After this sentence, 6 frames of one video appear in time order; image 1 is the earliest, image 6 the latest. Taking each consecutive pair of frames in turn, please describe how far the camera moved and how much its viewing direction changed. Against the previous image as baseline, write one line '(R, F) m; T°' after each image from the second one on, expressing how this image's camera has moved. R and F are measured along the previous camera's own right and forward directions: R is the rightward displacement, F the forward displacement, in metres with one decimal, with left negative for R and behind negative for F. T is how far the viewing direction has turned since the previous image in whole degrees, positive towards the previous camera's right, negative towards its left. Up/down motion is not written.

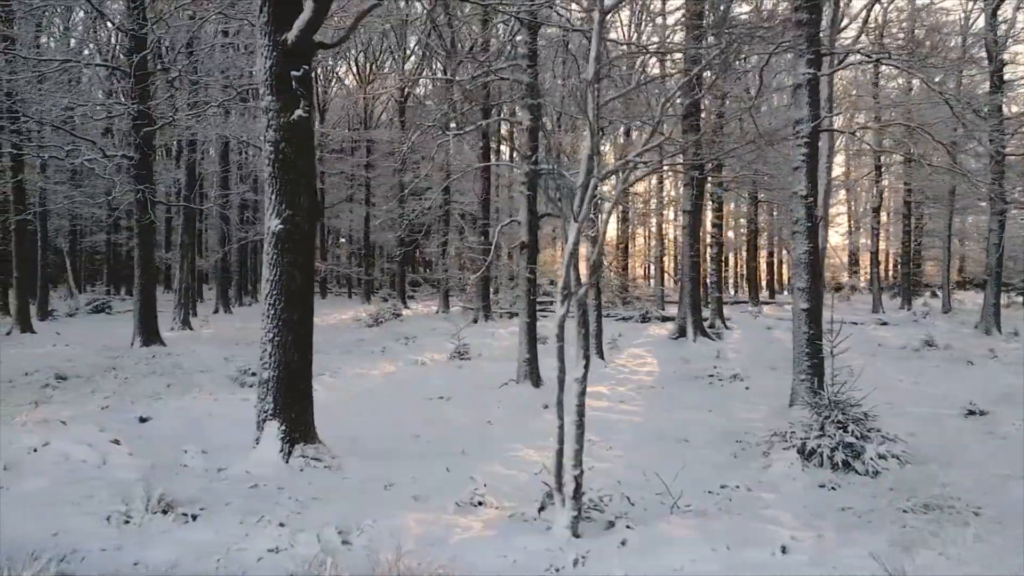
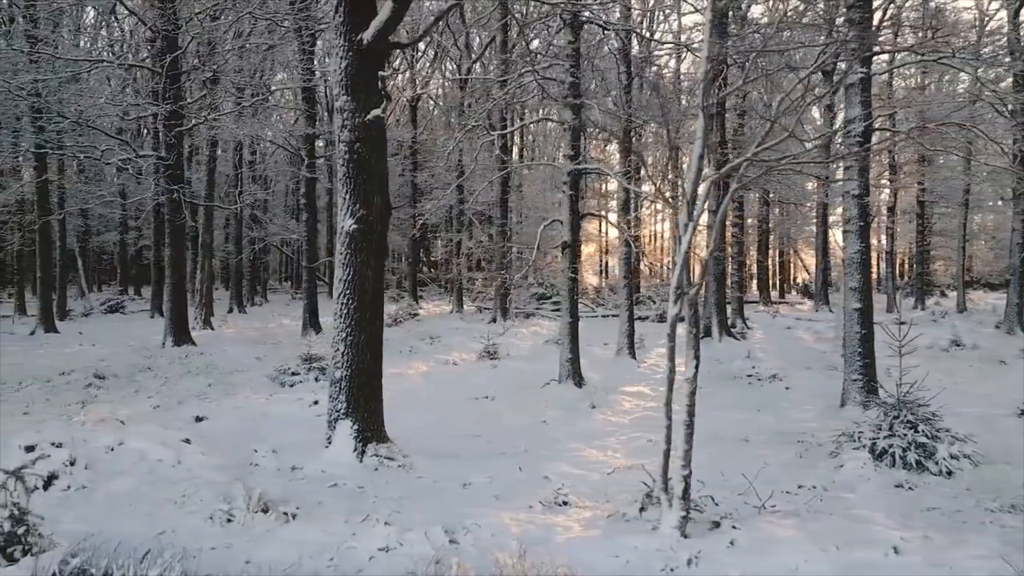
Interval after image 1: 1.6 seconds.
(-0.6, 0.0) m; 0°
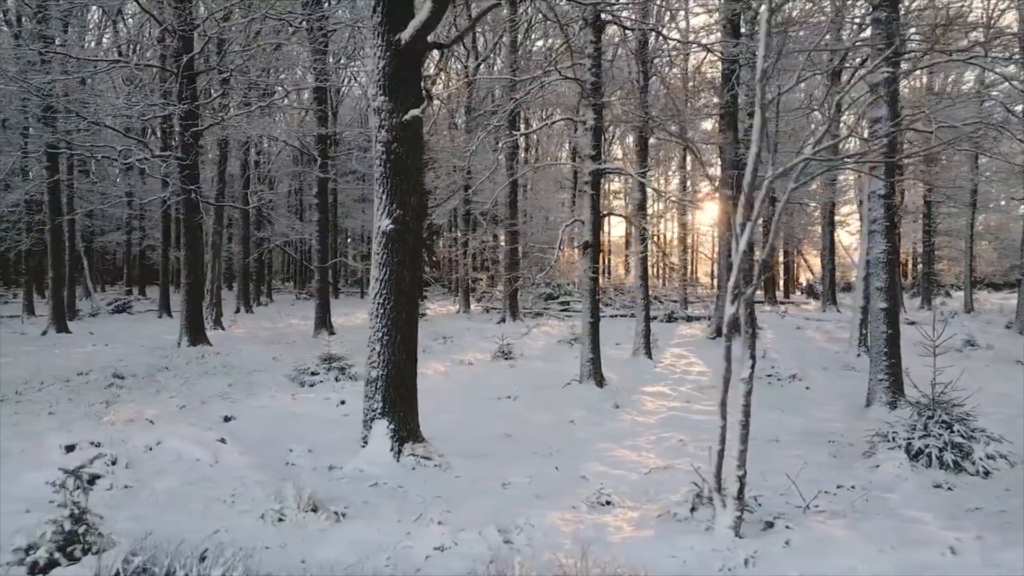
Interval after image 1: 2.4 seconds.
(-0.3, 0.0) m; 0°
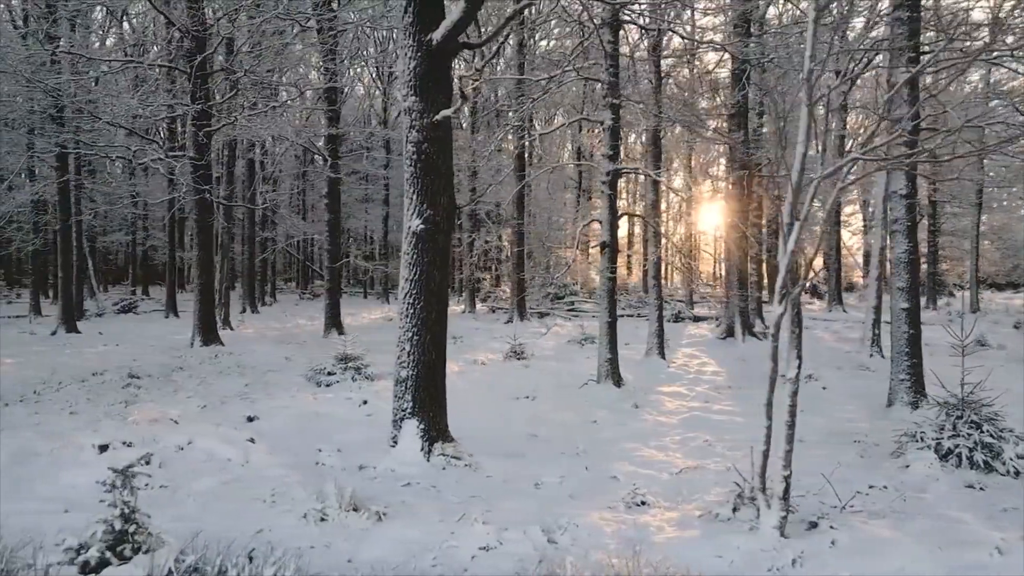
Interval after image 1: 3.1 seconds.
(-0.3, 0.0) m; 0°
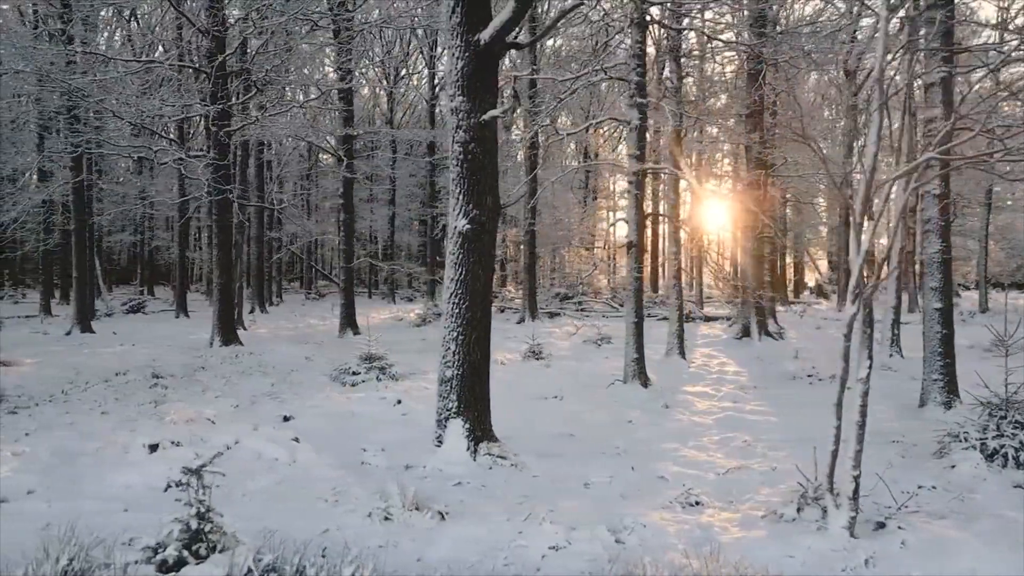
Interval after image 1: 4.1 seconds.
(-0.4, 0.0) m; 0°
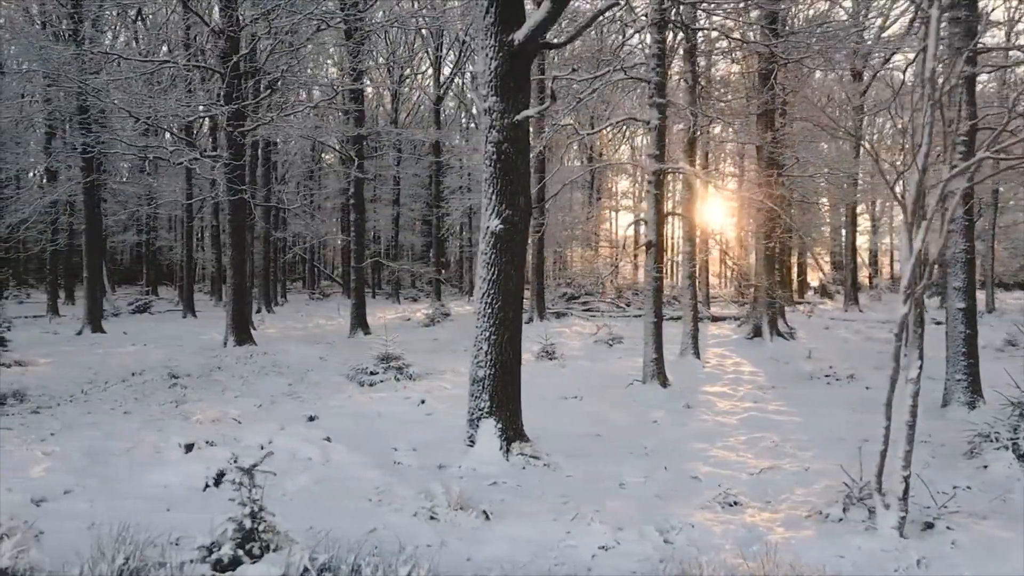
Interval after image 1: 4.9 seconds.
(-0.3, 0.0) m; 0°
